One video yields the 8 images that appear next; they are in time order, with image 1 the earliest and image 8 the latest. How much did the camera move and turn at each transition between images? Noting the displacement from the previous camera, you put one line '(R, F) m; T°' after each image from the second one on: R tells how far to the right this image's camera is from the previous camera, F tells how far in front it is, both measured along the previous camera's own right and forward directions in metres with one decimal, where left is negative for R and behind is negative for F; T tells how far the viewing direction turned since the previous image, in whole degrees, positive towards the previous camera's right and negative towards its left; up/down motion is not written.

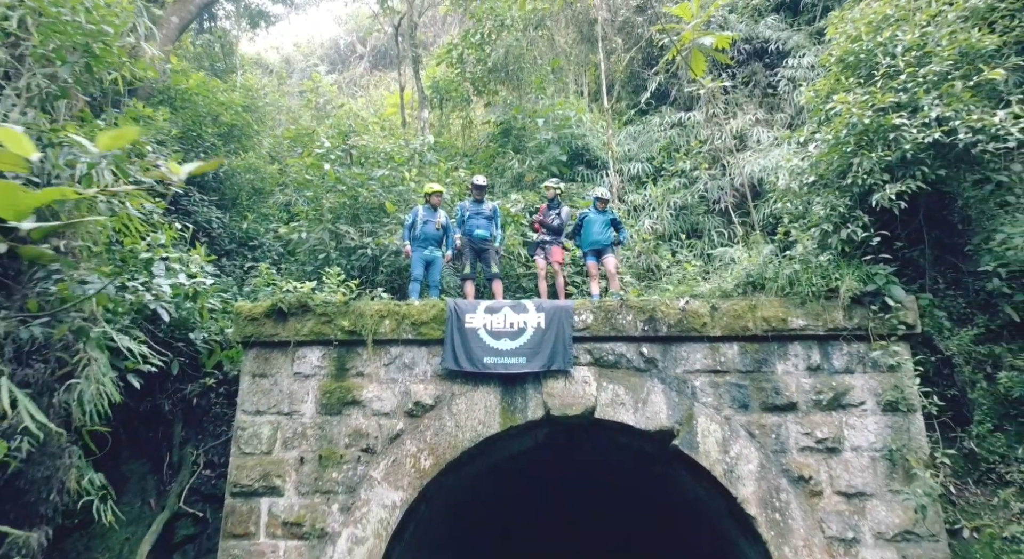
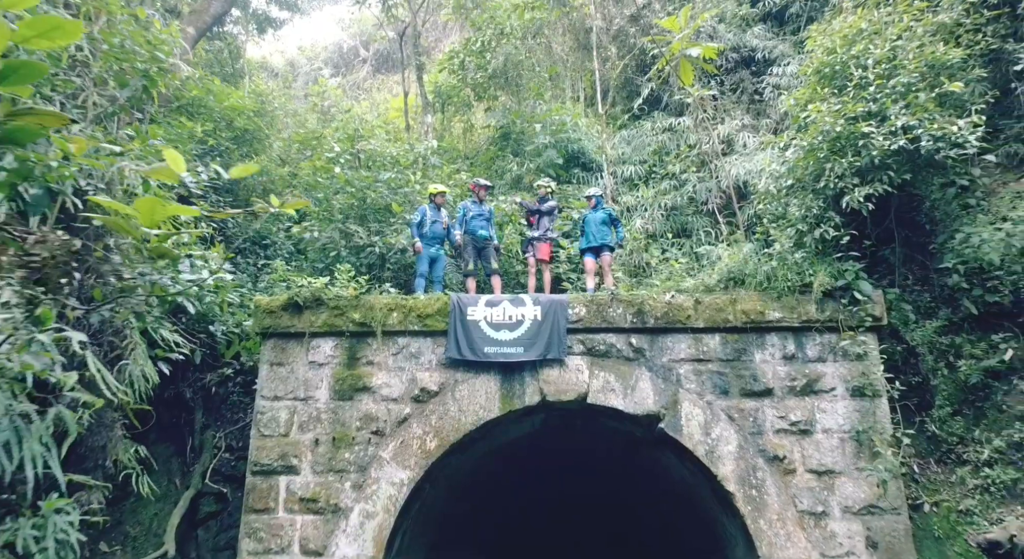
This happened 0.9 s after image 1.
(0.0, -0.4) m; 0°
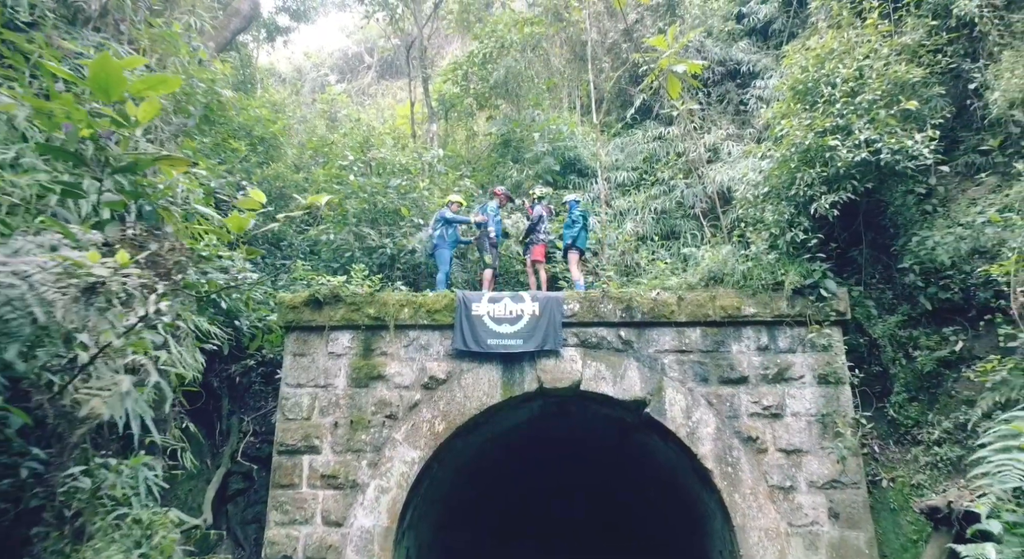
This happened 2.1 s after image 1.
(0.0, -0.6) m; 0°
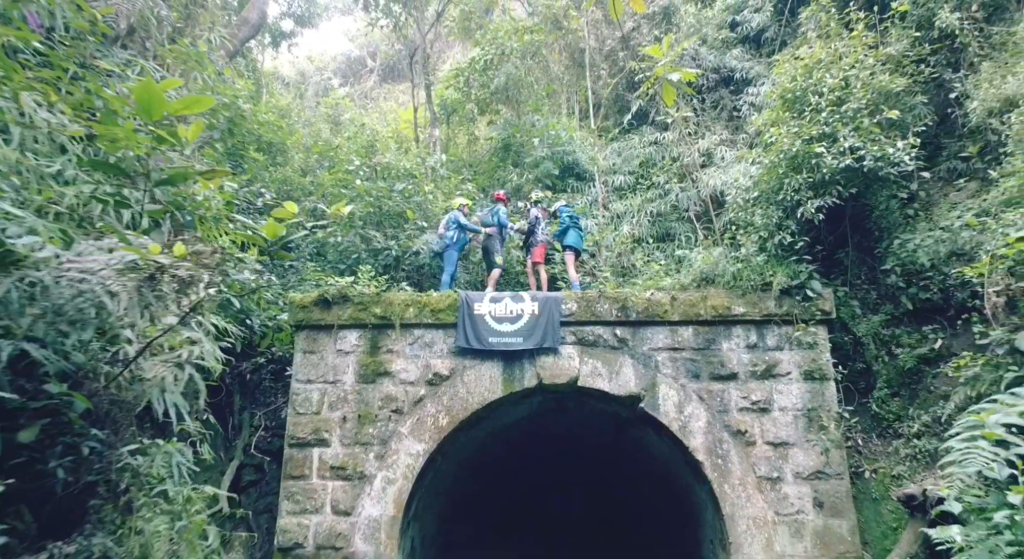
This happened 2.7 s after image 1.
(0.0, -0.3) m; 0°
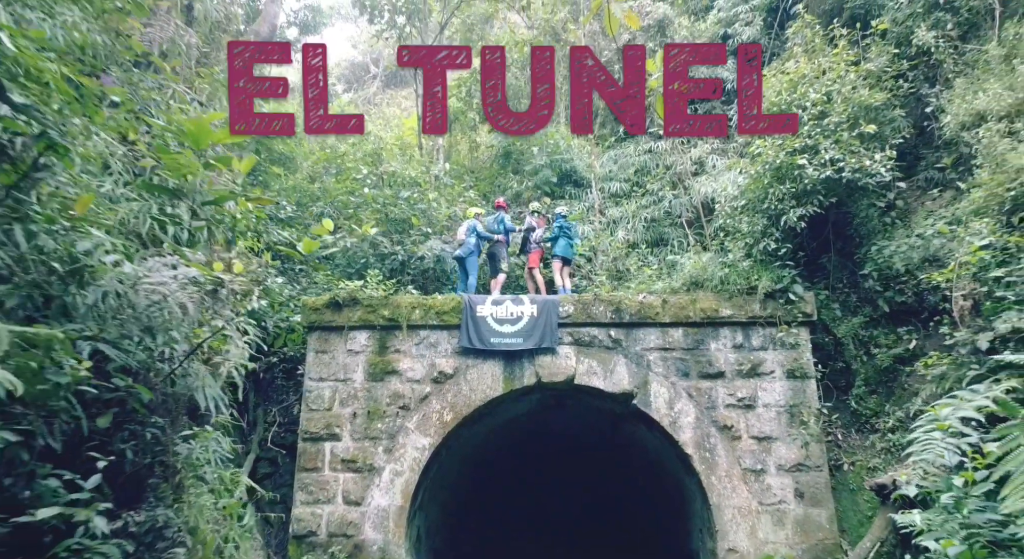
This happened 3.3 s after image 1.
(0.0, -0.4) m; 0°
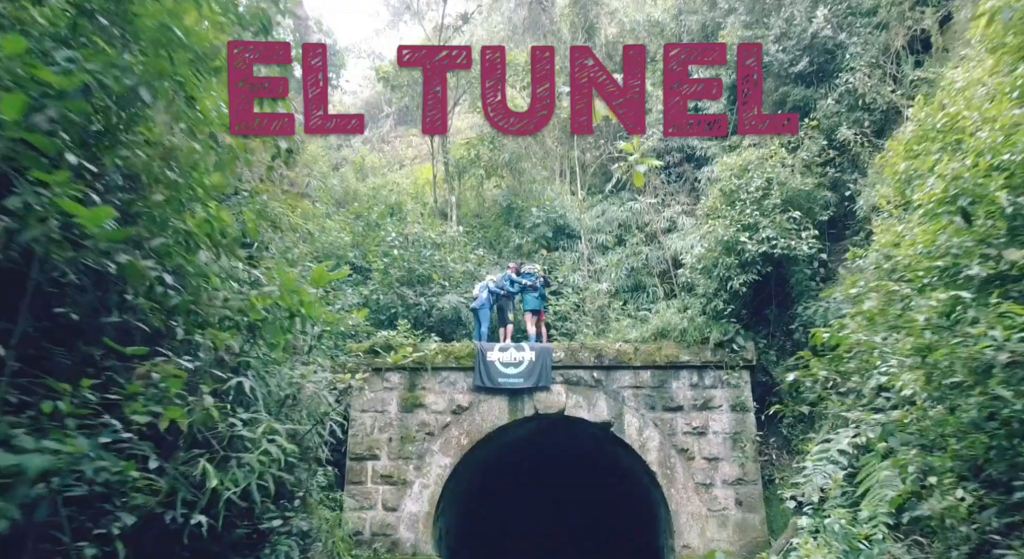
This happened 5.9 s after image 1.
(0.0, -1.7) m; 0°
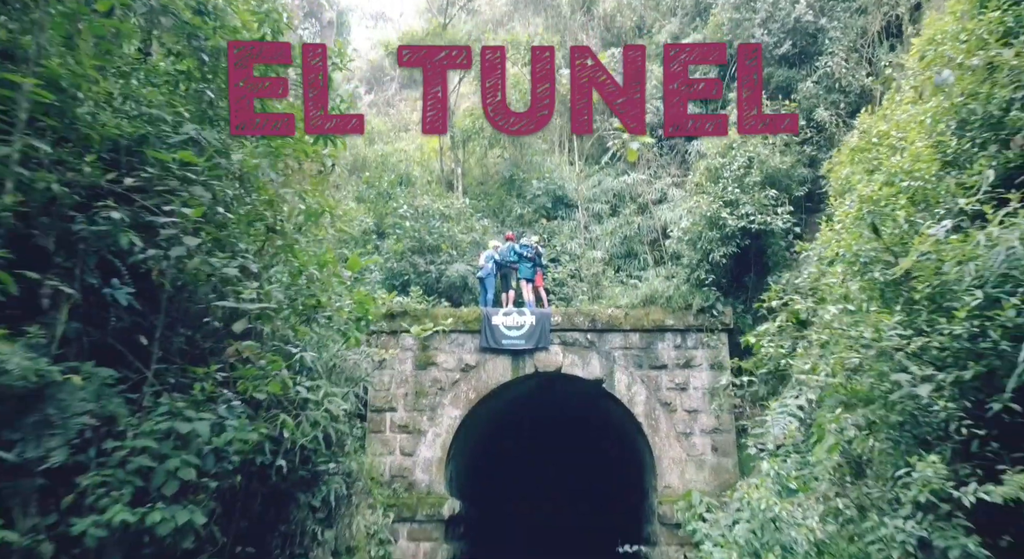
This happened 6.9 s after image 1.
(0.0, -0.9) m; 0°
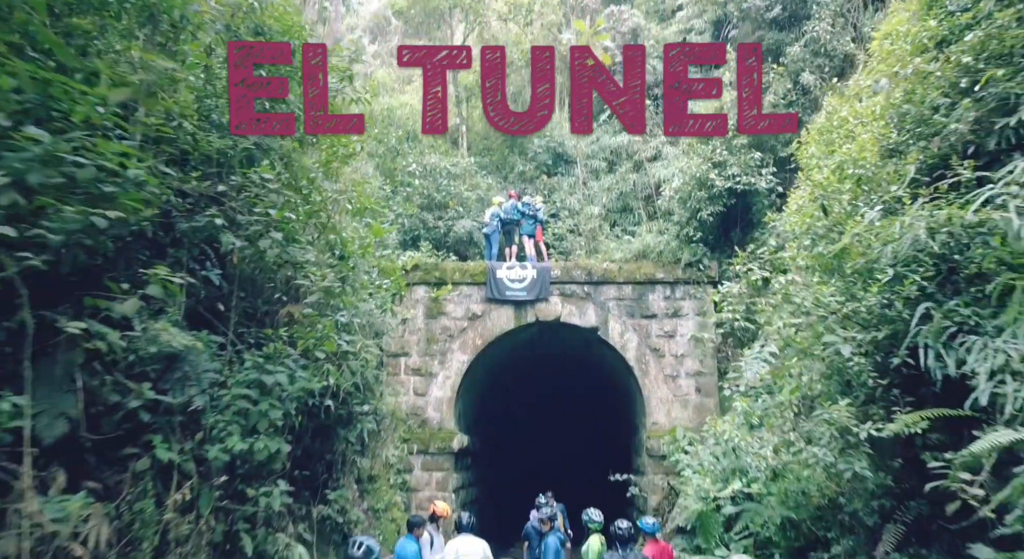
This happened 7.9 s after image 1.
(0.0, -0.8) m; 0°
